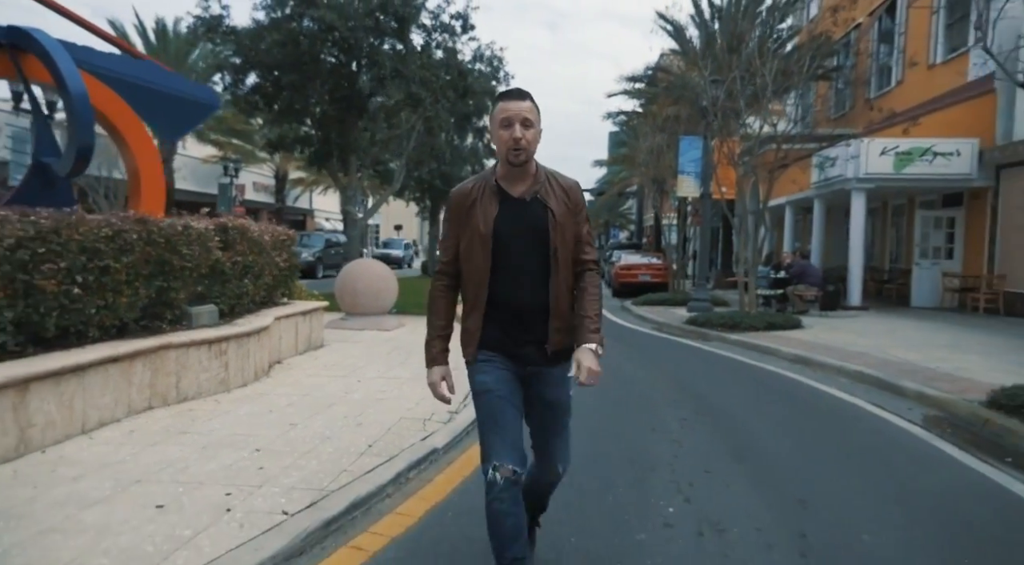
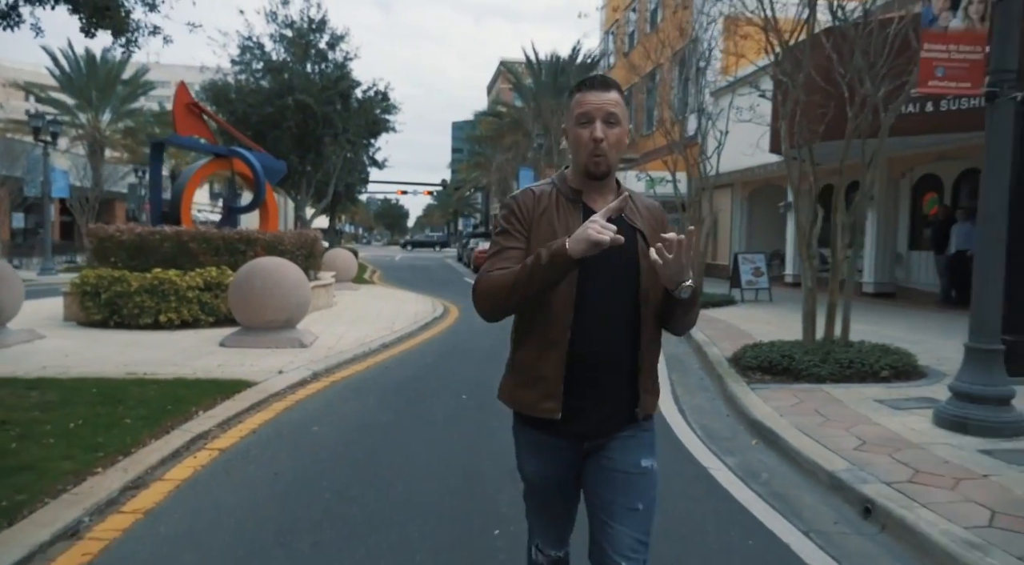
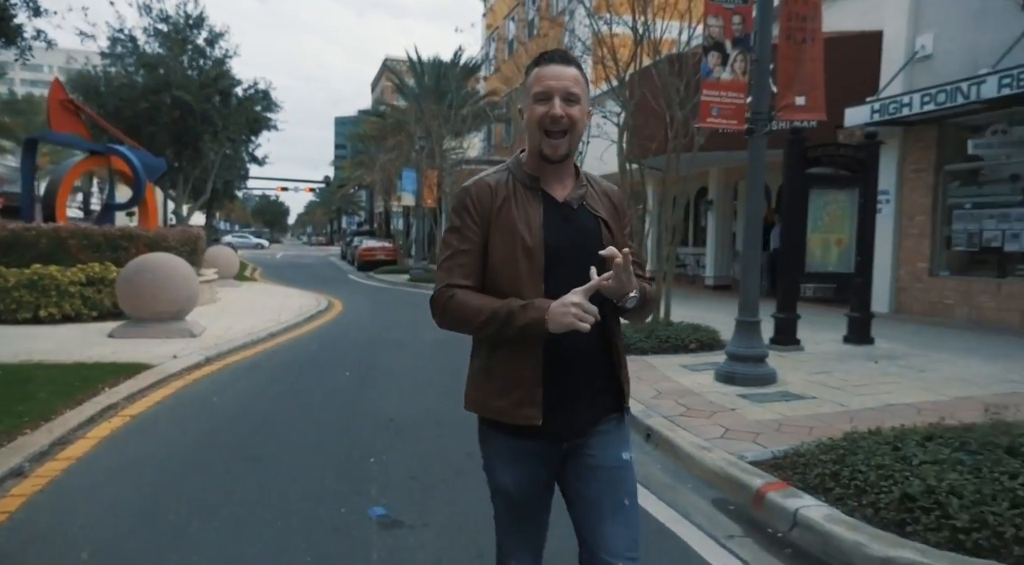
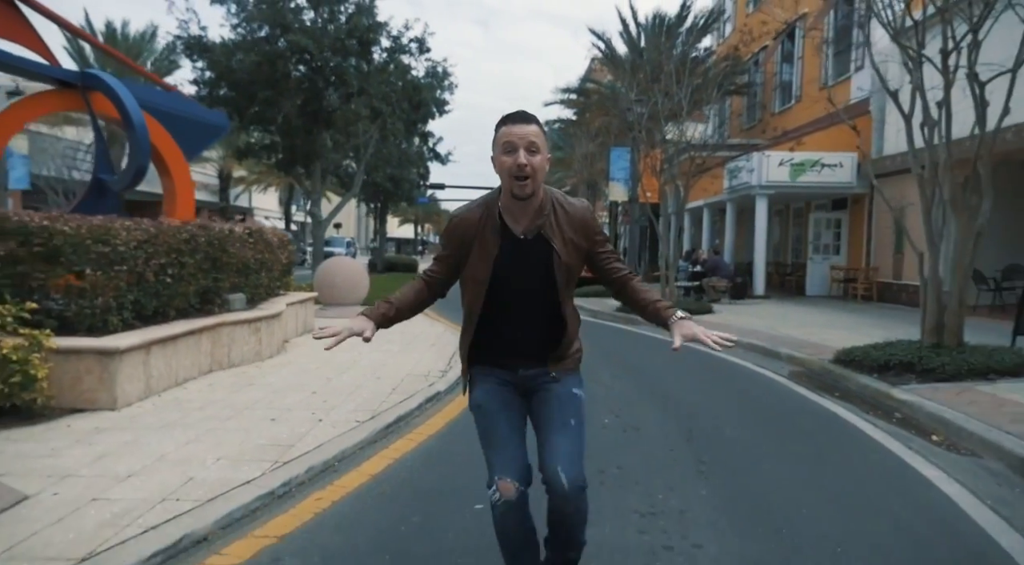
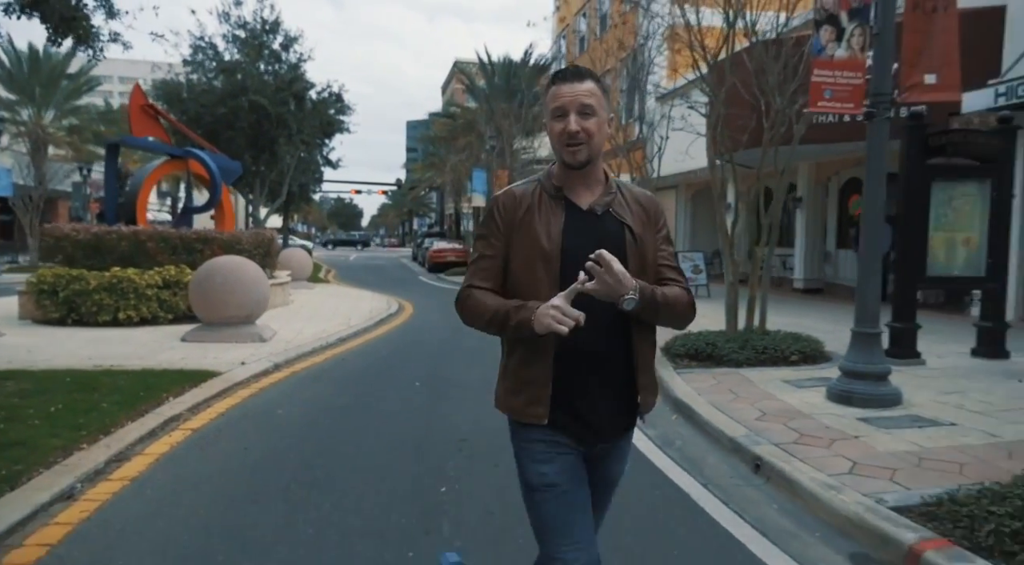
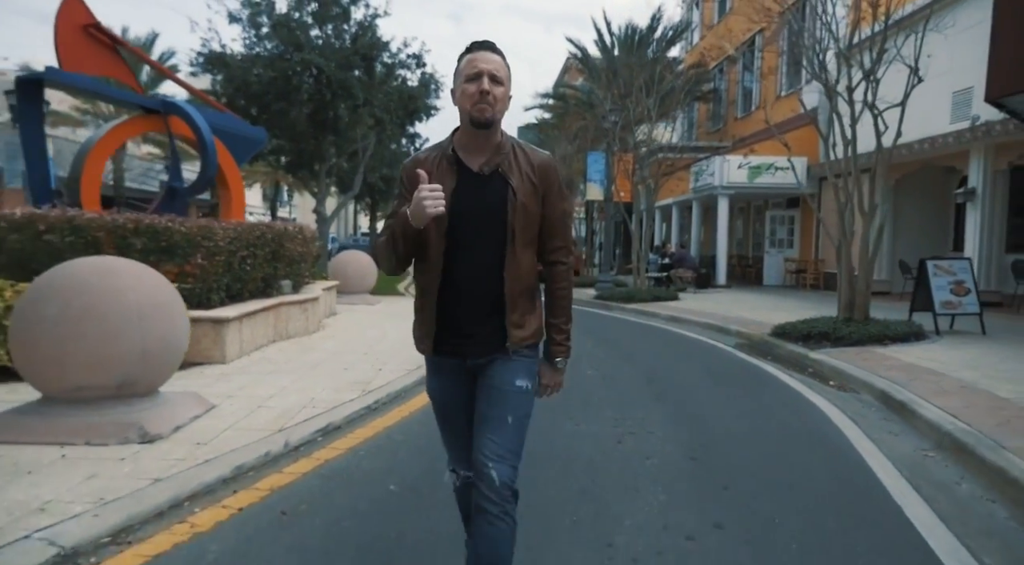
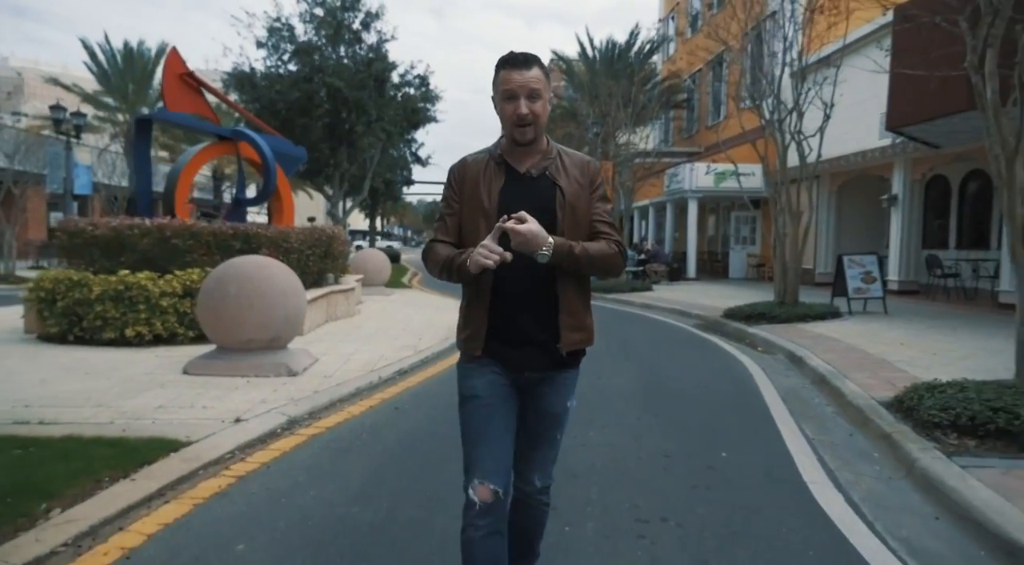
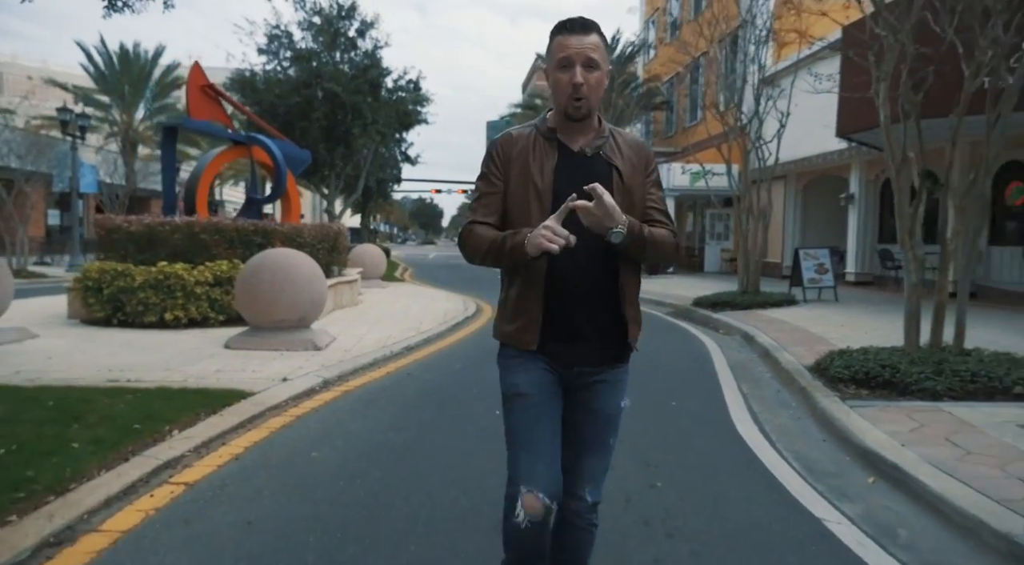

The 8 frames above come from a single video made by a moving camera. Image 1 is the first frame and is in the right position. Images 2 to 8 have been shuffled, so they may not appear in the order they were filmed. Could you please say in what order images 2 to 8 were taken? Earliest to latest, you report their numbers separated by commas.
4, 6, 7, 8, 2, 5, 3
